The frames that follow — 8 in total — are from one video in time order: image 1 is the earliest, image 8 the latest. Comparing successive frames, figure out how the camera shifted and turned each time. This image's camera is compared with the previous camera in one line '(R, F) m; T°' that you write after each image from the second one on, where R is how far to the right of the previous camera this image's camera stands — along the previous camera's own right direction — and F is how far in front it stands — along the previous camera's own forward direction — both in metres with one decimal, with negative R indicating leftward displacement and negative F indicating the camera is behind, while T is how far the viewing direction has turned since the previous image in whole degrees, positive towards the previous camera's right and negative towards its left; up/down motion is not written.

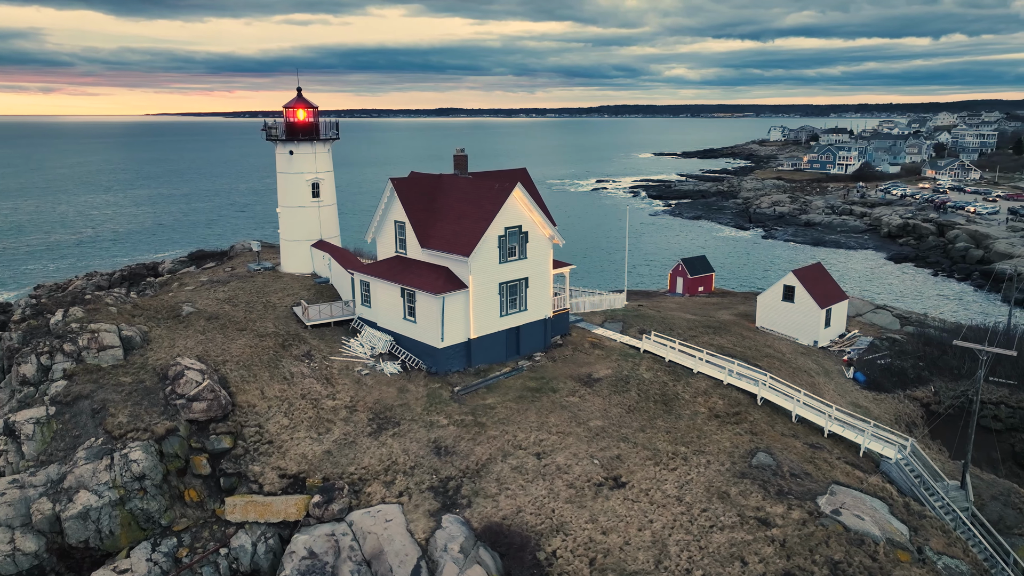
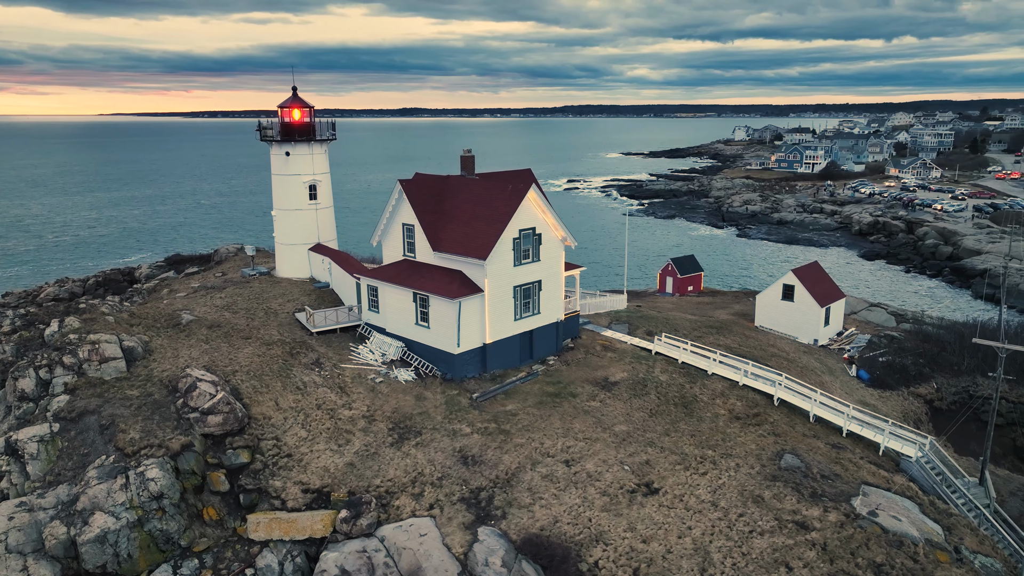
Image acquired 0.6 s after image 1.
(-1.6, +0.5) m; +3°
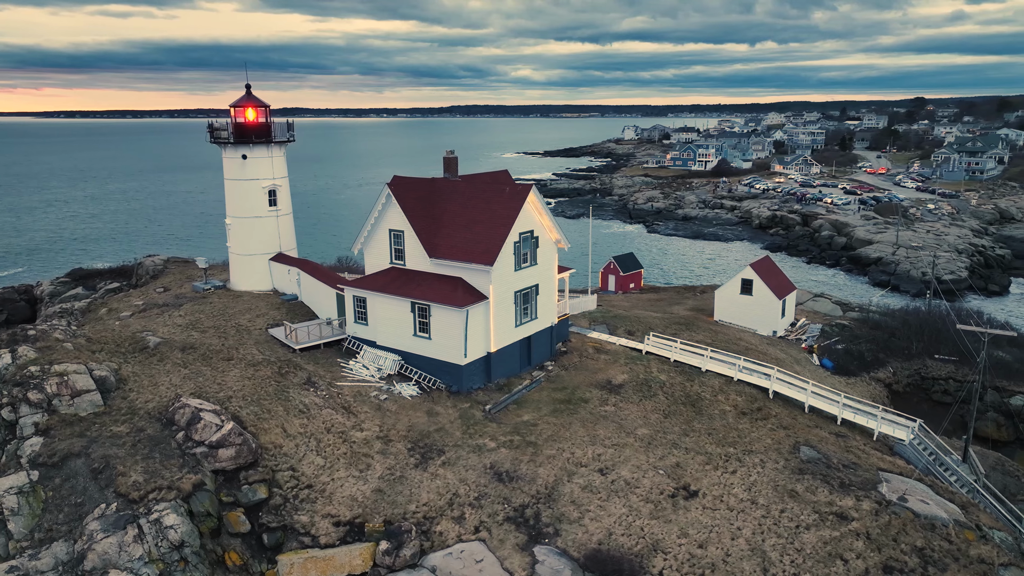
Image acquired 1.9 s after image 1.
(-3.4, +1.0) m; +8°
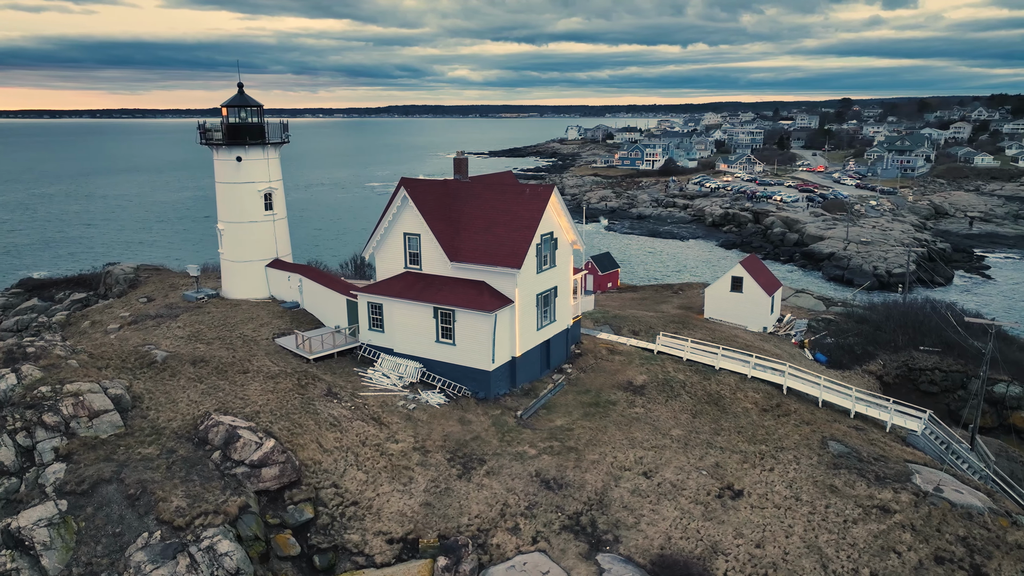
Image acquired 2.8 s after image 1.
(-2.5, +0.5) m; +5°
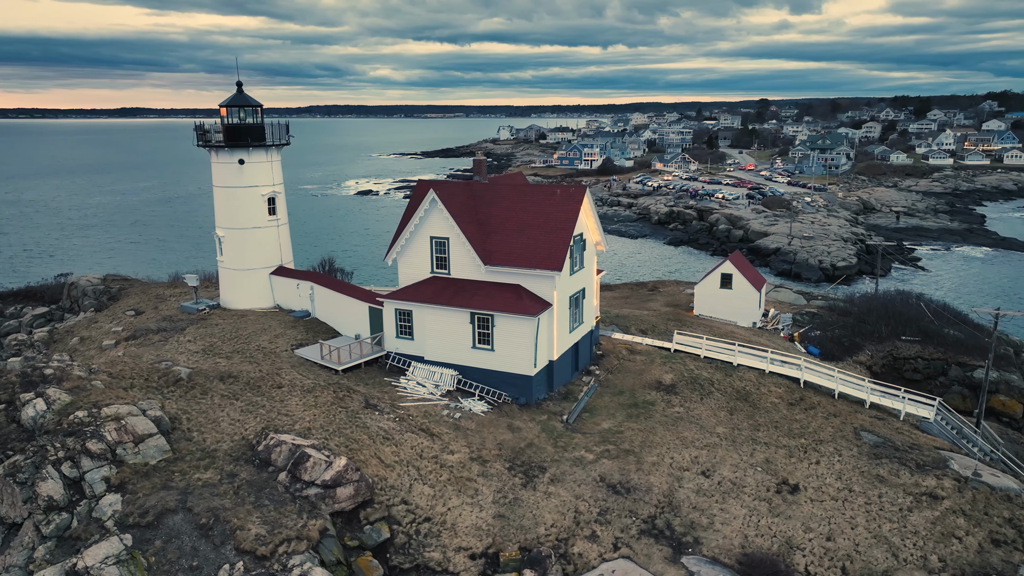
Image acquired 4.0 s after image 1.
(-3.2, +0.5) m; +6°
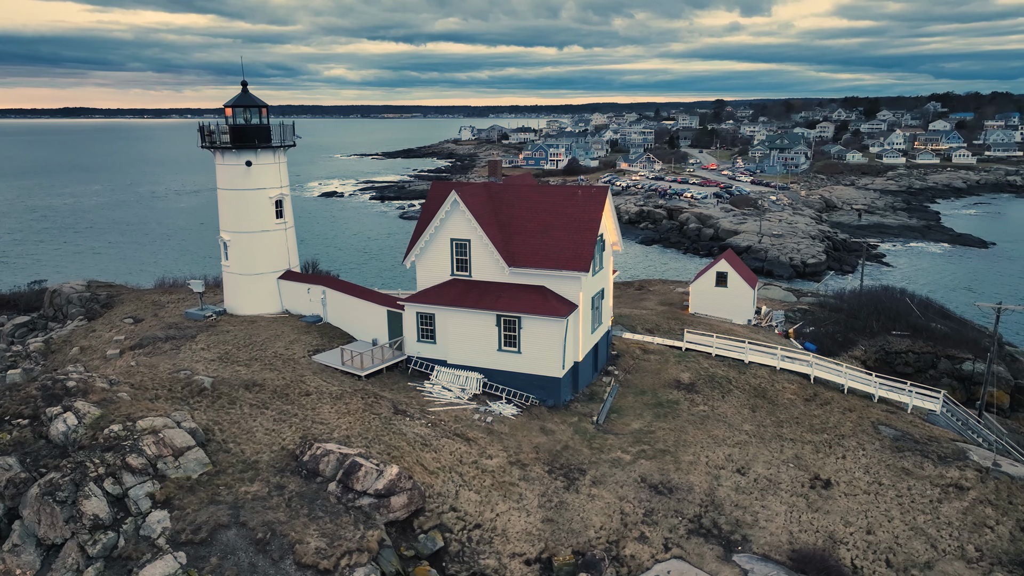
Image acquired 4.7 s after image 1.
(-1.9, +0.2) m; +3°
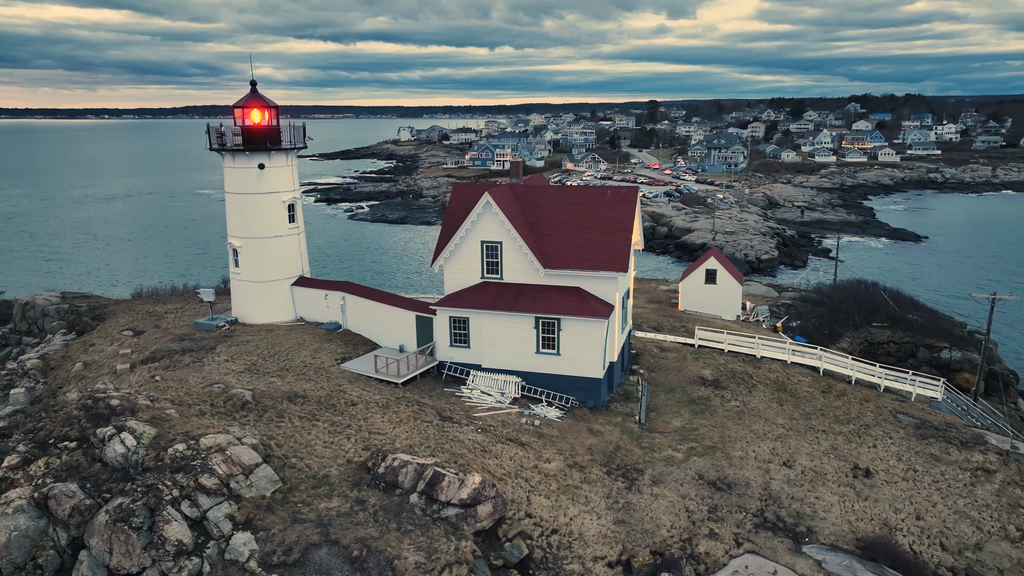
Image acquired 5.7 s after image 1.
(-2.9, +0.3) m; +5°
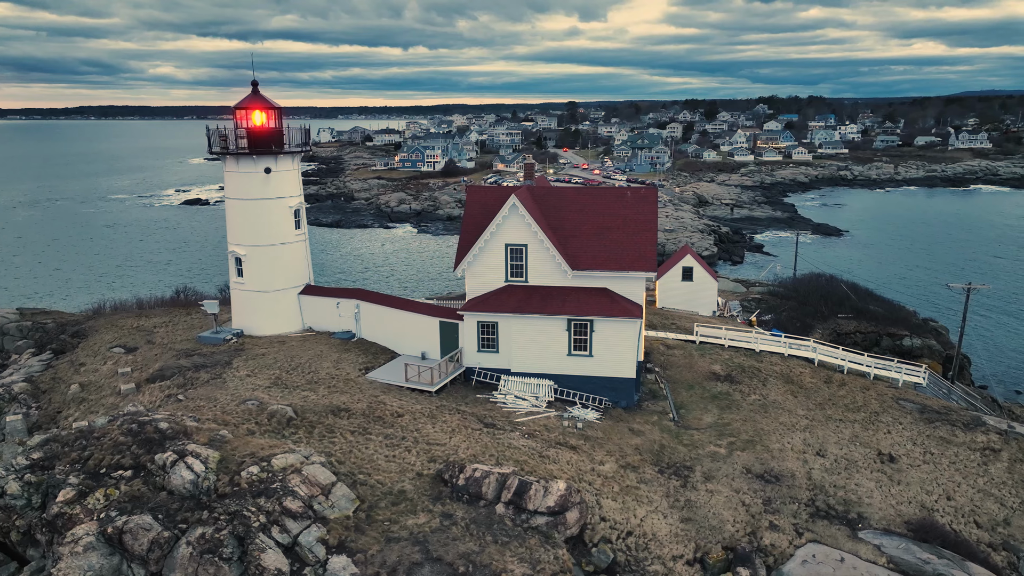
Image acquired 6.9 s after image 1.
(-3.2, +0.4) m; +6°
